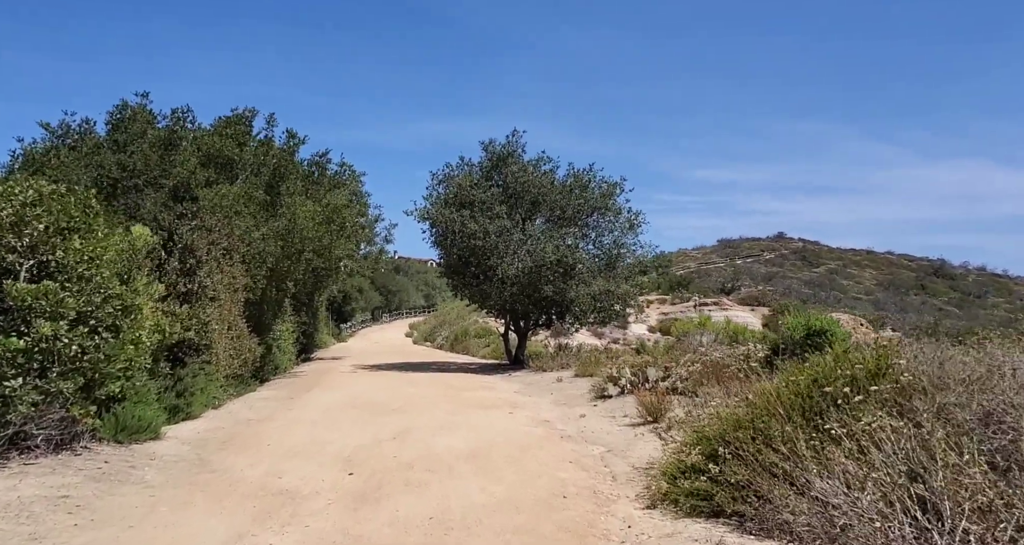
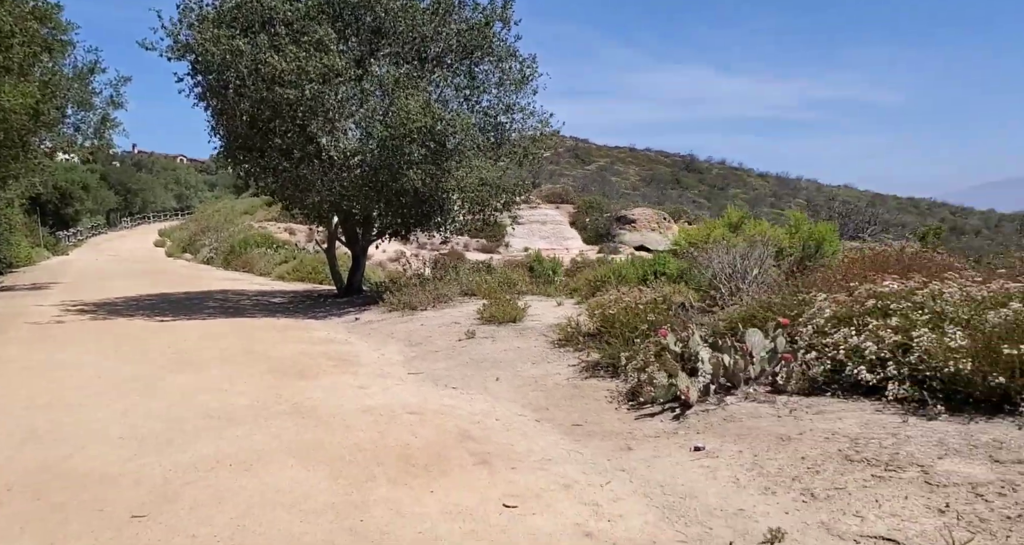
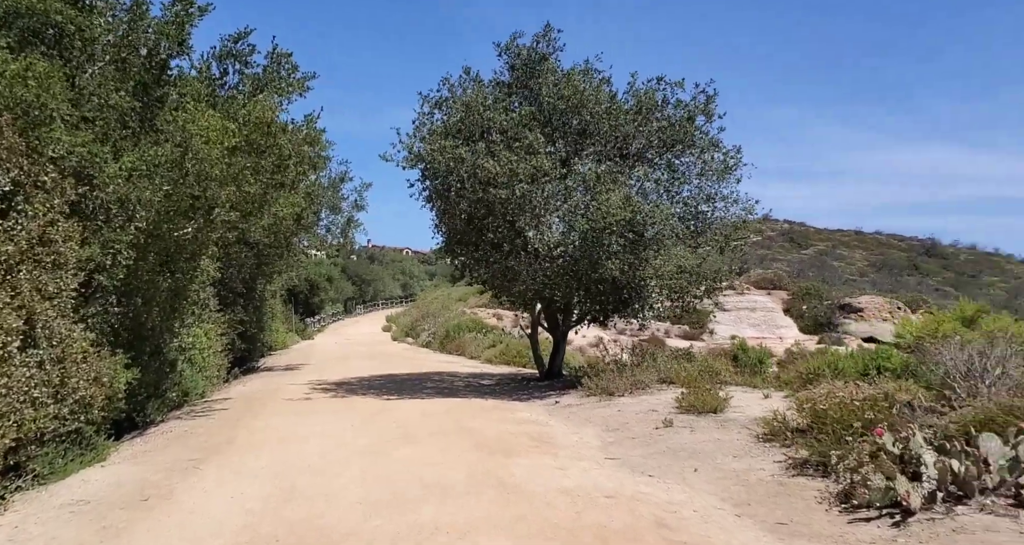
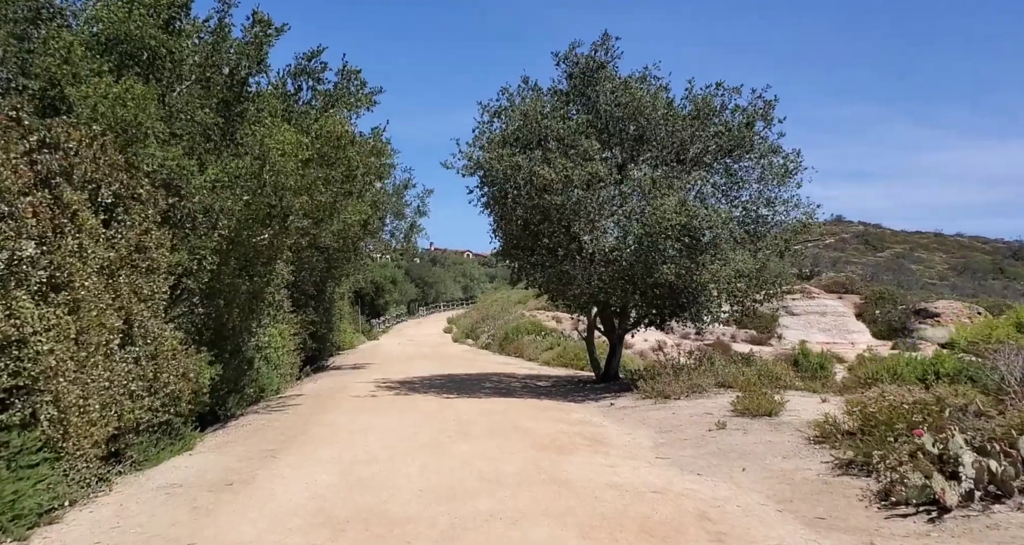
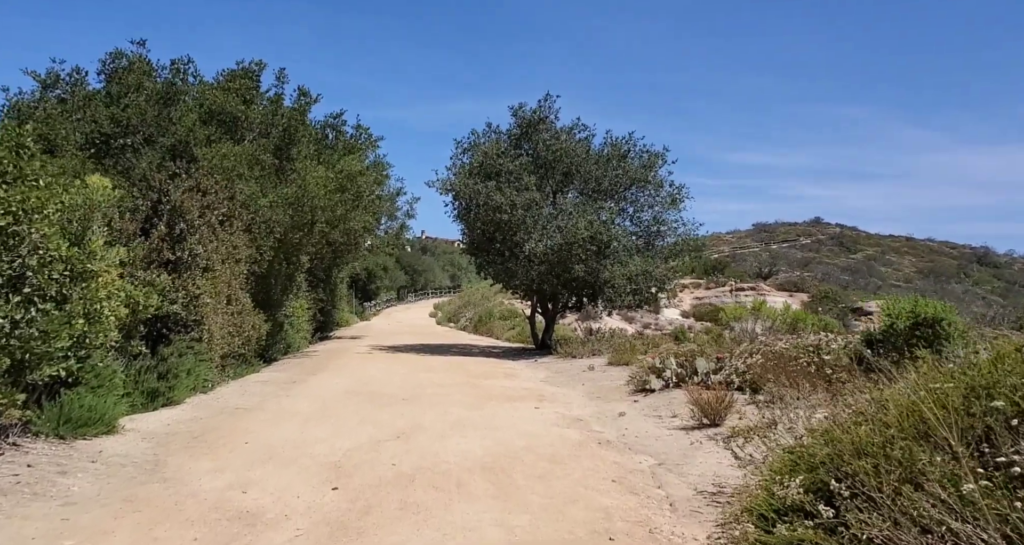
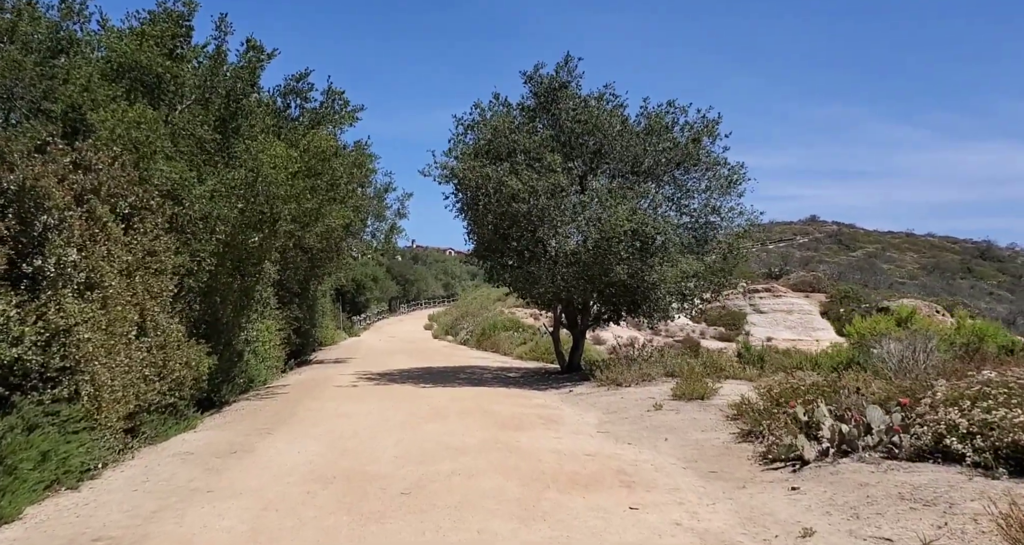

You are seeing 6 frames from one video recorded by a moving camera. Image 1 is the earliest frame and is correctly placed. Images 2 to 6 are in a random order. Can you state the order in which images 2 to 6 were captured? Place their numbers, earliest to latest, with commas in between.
5, 6, 4, 3, 2
